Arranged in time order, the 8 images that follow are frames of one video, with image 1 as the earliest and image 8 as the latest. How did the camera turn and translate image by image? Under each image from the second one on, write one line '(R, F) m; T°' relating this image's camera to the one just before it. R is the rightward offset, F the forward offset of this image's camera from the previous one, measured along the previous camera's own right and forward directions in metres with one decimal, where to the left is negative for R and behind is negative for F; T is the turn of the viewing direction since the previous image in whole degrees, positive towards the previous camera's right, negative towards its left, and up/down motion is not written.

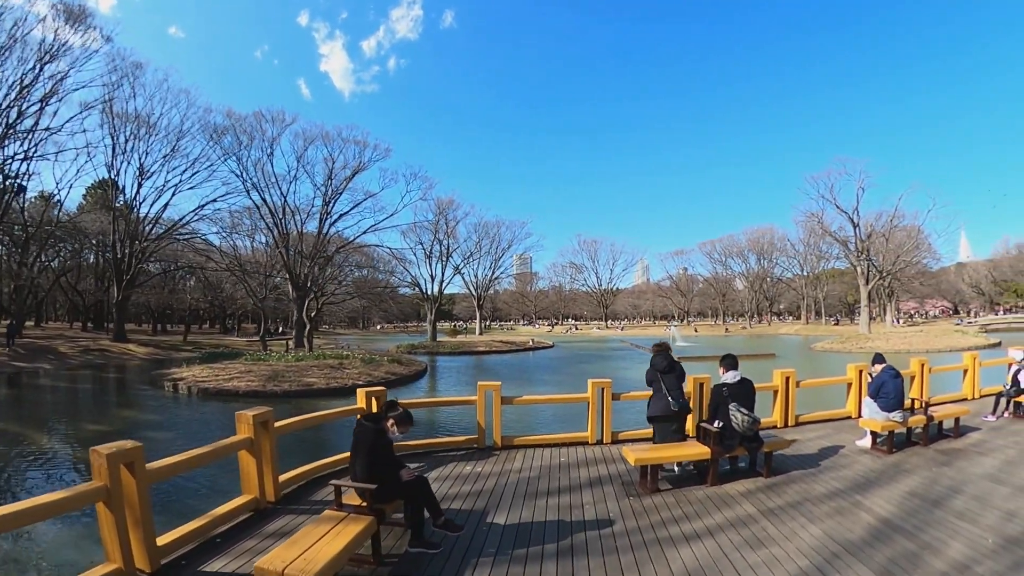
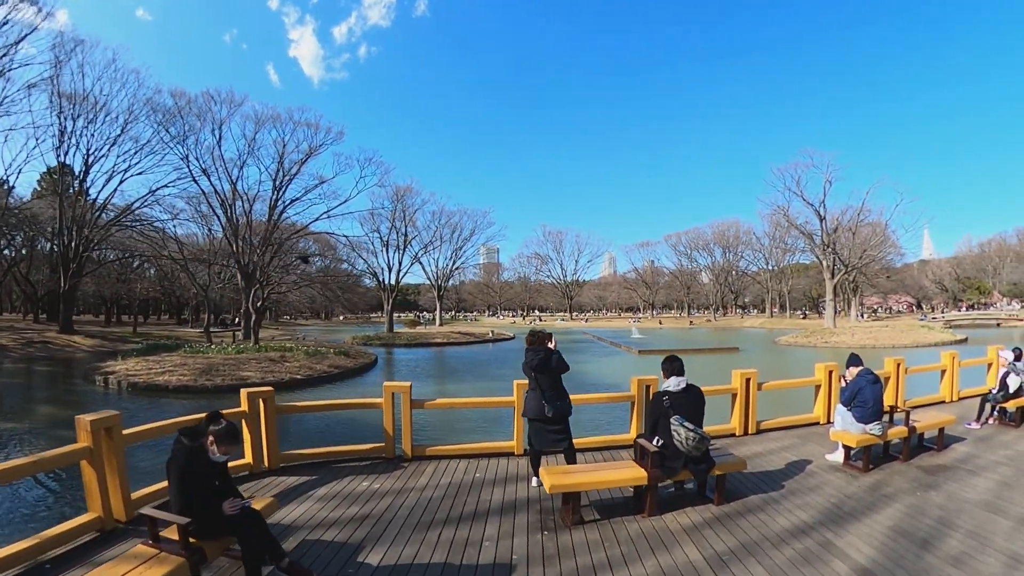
(+0.7, +1.2) m; +3°
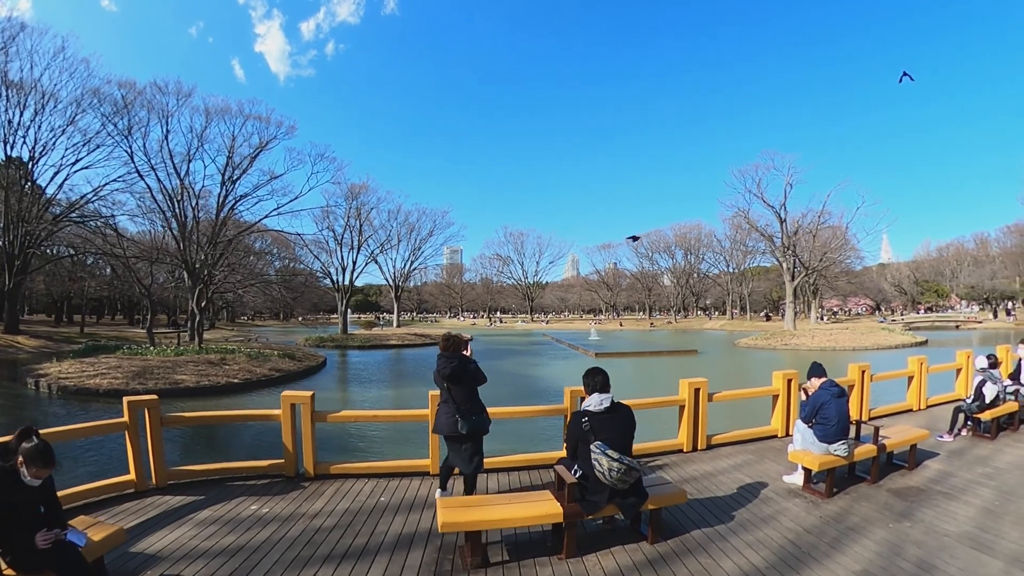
(+0.5, +0.8) m; +3°
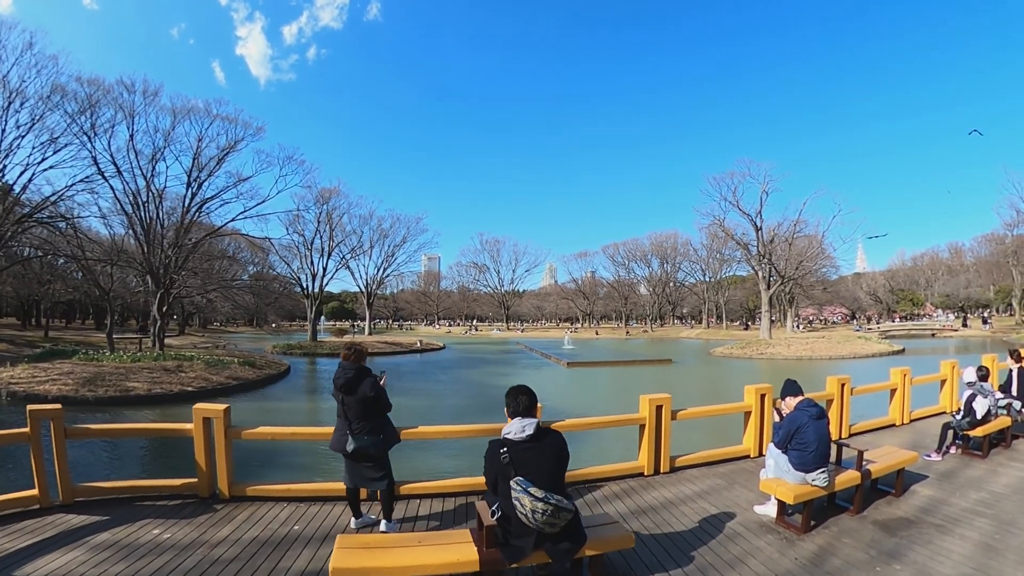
(+0.4, +0.6) m; +2°
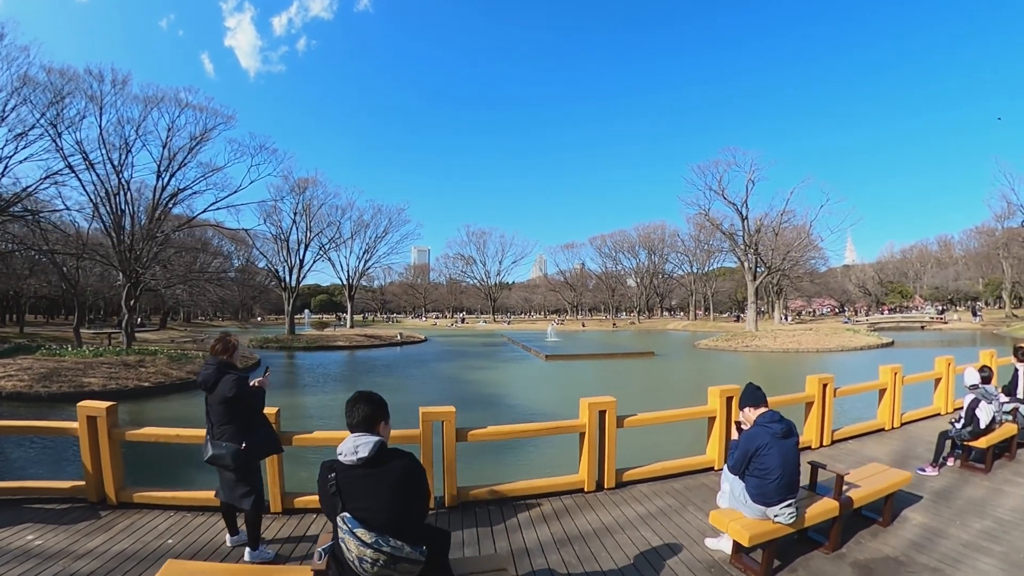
(+0.6, +0.7) m; +1°
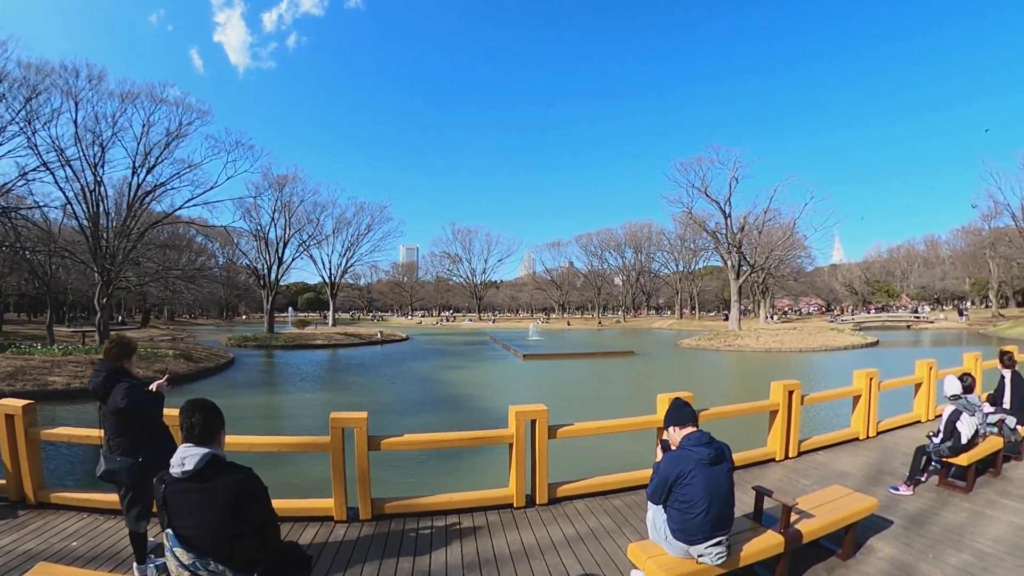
(+0.5, +0.5) m; +1°
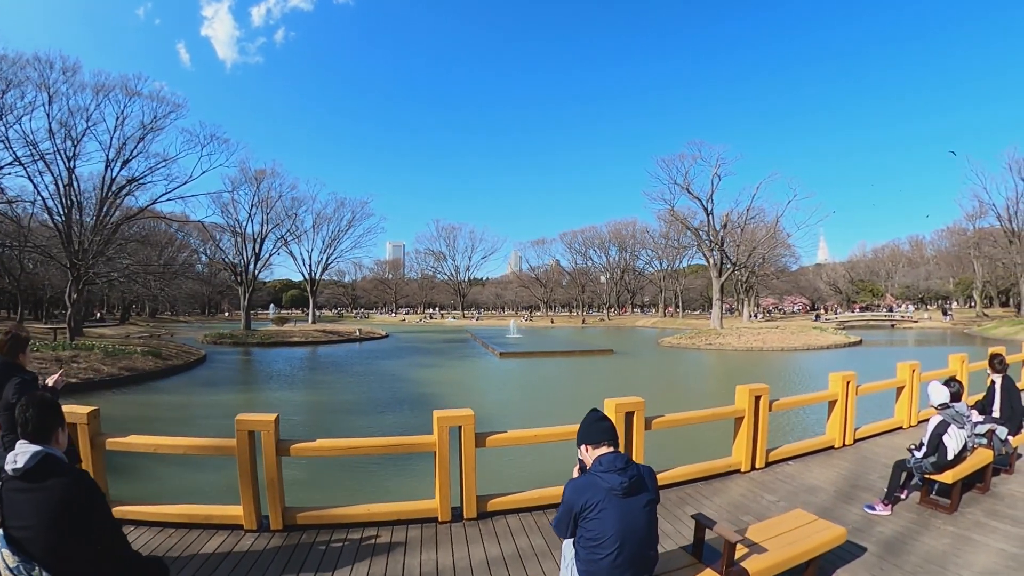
(+0.4, +0.4) m; +1°
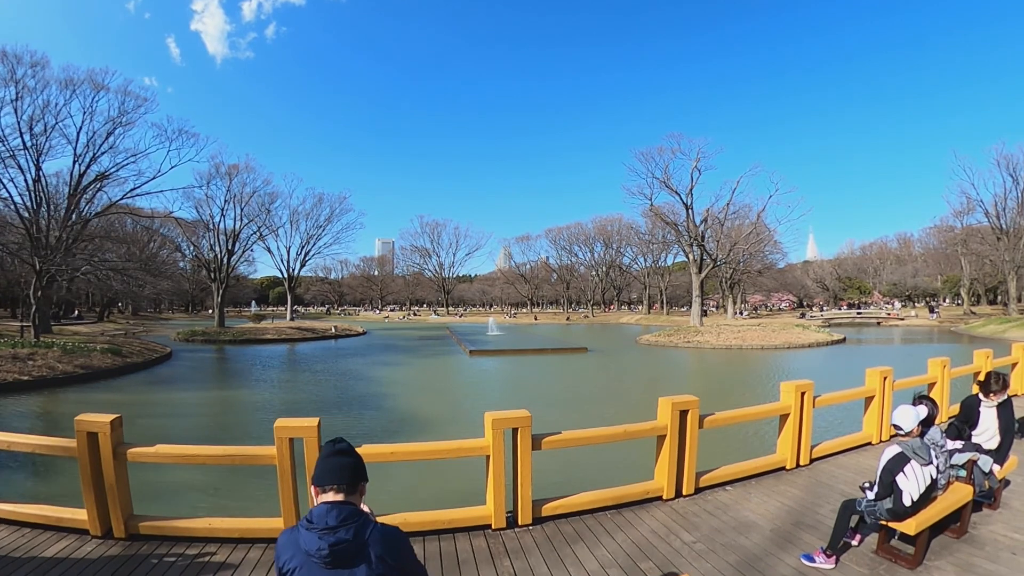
(+0.6, +0.6) m; 0°
